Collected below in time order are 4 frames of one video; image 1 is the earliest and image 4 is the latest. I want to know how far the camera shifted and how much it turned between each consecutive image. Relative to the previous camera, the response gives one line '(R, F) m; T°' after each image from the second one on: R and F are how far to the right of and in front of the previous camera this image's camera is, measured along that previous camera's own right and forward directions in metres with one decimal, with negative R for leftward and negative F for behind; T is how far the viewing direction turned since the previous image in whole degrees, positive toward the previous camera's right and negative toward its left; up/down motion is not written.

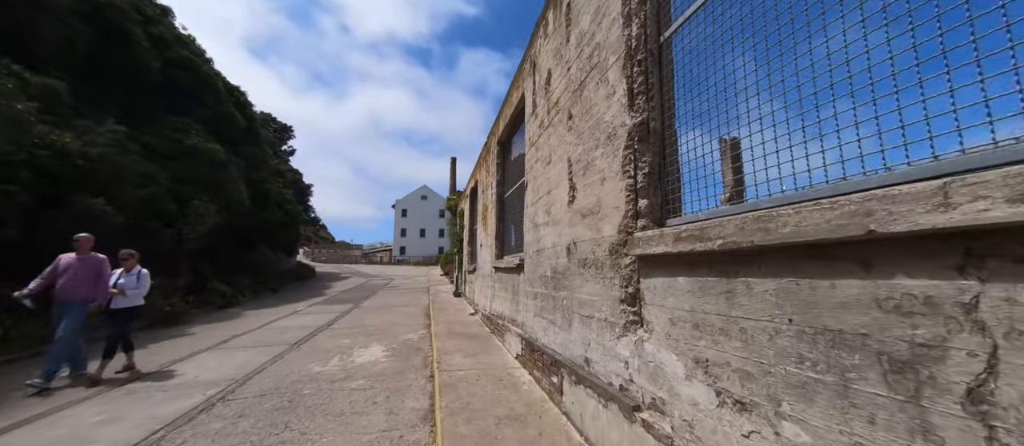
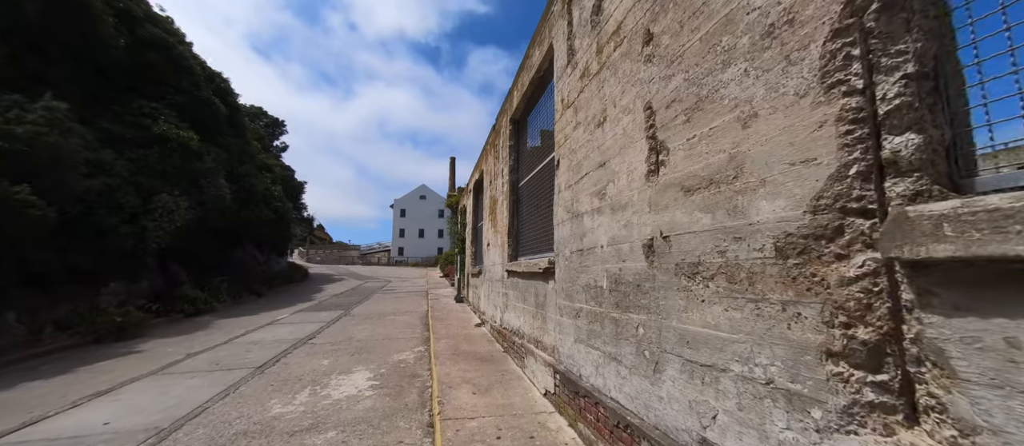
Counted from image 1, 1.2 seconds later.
(-0.3, +1.4) m; 0°
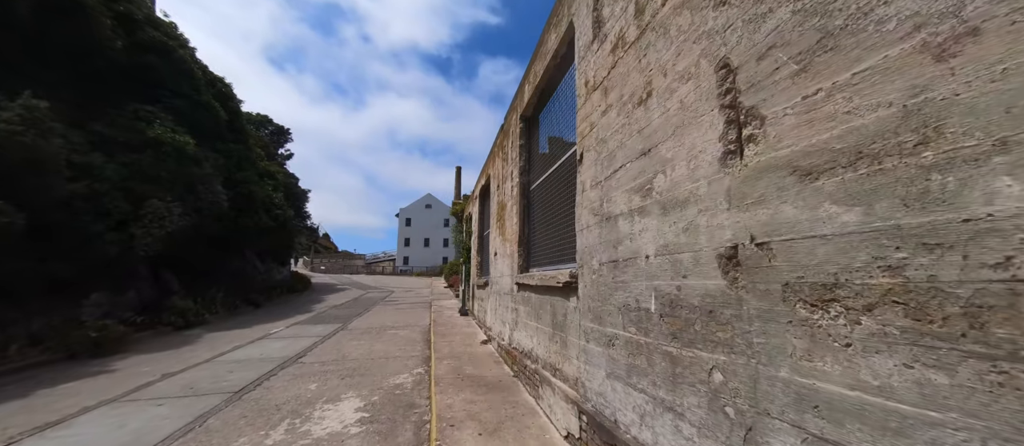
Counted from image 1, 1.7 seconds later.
(-0.1, +0.6) m; -1°
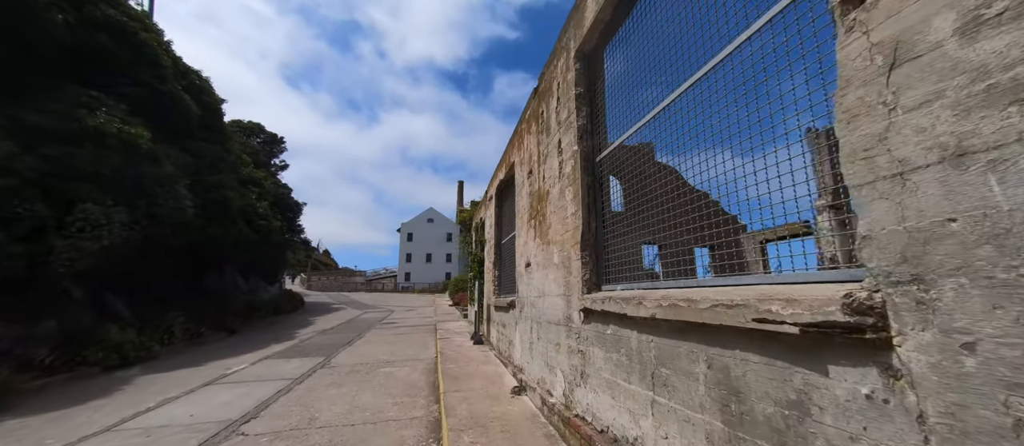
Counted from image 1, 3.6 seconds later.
(-0.6, +2.2) m; 0°
